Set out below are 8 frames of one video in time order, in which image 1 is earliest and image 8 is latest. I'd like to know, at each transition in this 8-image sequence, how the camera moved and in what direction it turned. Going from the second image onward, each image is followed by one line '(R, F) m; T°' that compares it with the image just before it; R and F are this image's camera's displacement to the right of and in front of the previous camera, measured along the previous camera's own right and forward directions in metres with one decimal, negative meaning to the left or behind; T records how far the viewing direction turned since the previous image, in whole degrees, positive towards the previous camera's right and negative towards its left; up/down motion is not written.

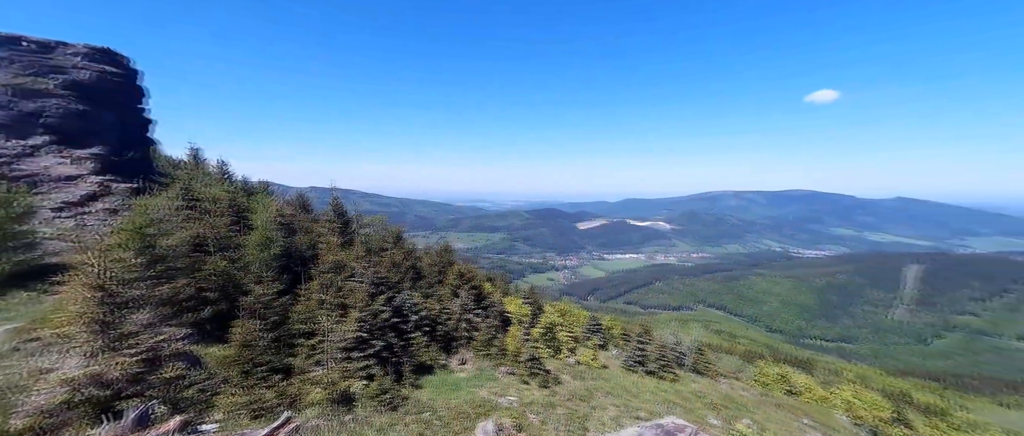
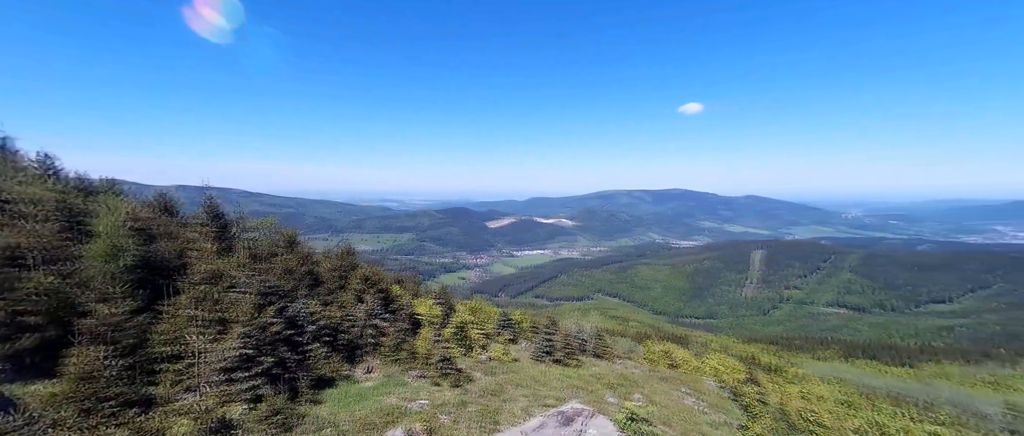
(+0.1, 0.0) m; +12°
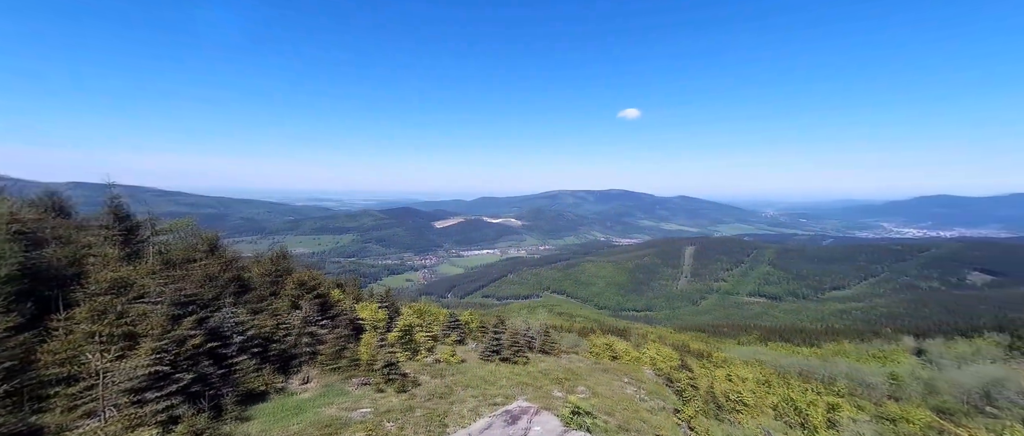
(0.0, +0.1) m; +7°
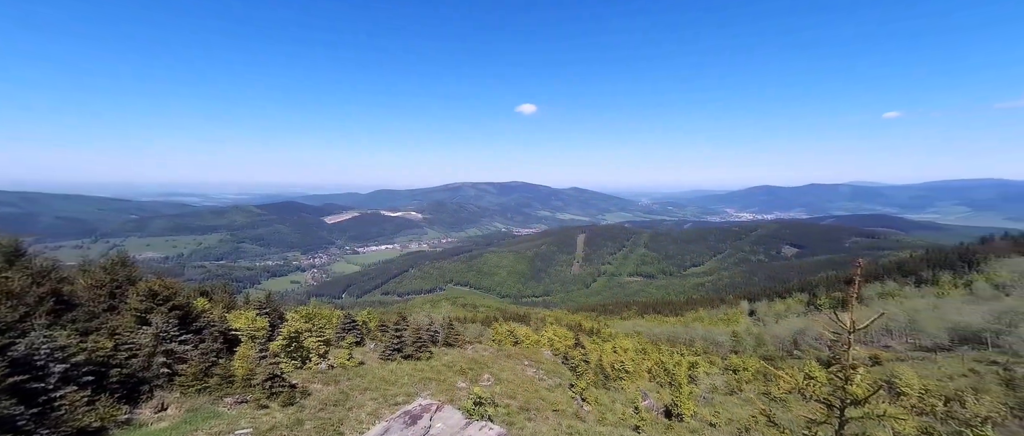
(+0.1, +0.3) m; +13°
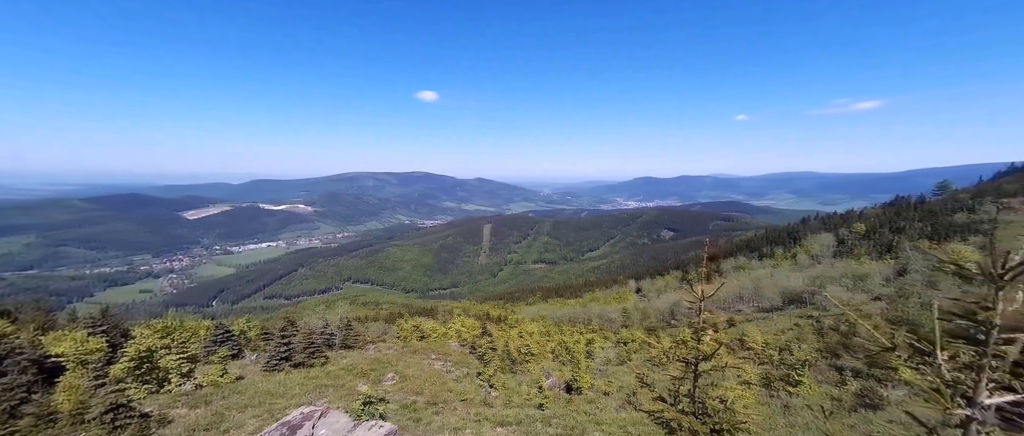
(+0.2, -0.1) m; +13°
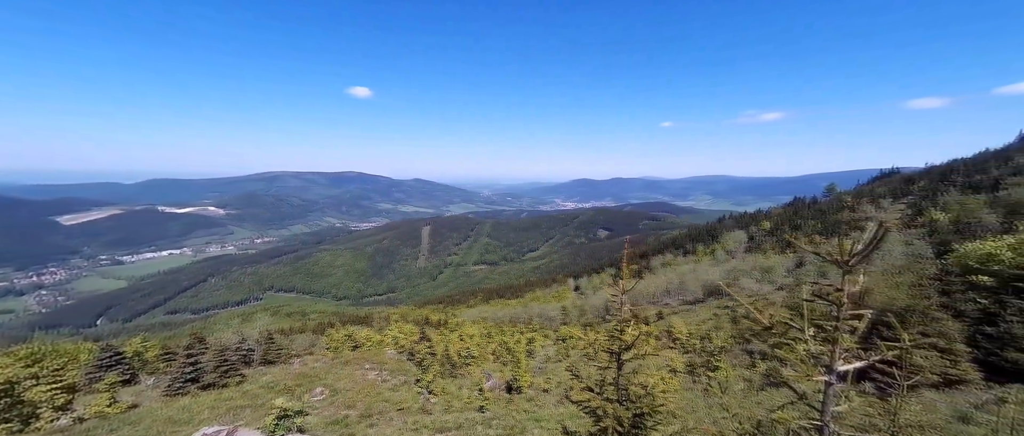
(0.0, -0.6) m; +8°
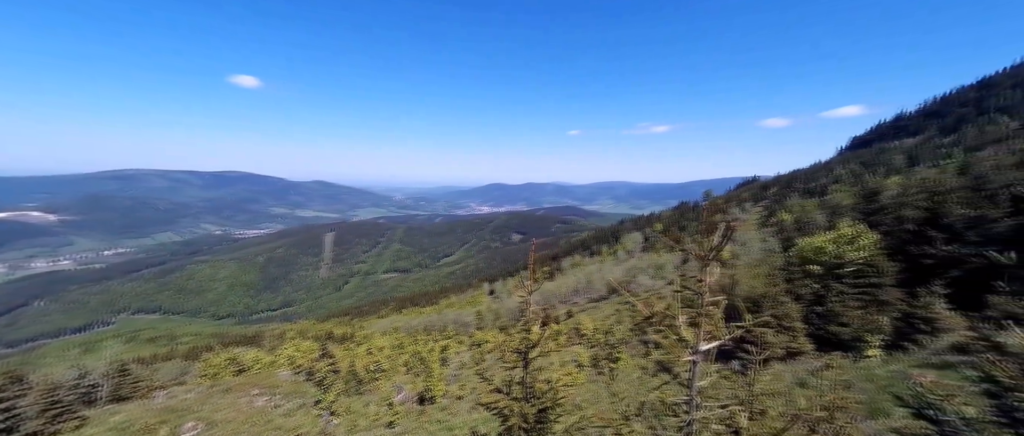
(+0.3, -0.1) m; +11°
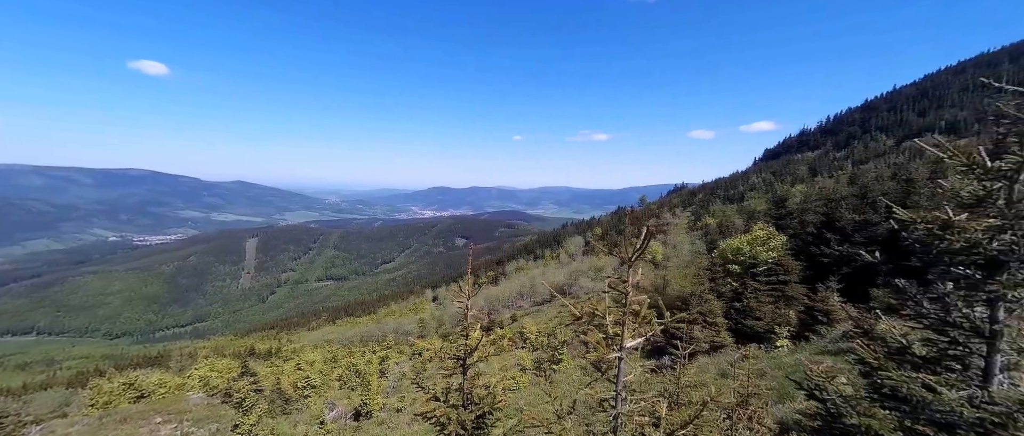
(+0.3, +0.2) m; +7°
